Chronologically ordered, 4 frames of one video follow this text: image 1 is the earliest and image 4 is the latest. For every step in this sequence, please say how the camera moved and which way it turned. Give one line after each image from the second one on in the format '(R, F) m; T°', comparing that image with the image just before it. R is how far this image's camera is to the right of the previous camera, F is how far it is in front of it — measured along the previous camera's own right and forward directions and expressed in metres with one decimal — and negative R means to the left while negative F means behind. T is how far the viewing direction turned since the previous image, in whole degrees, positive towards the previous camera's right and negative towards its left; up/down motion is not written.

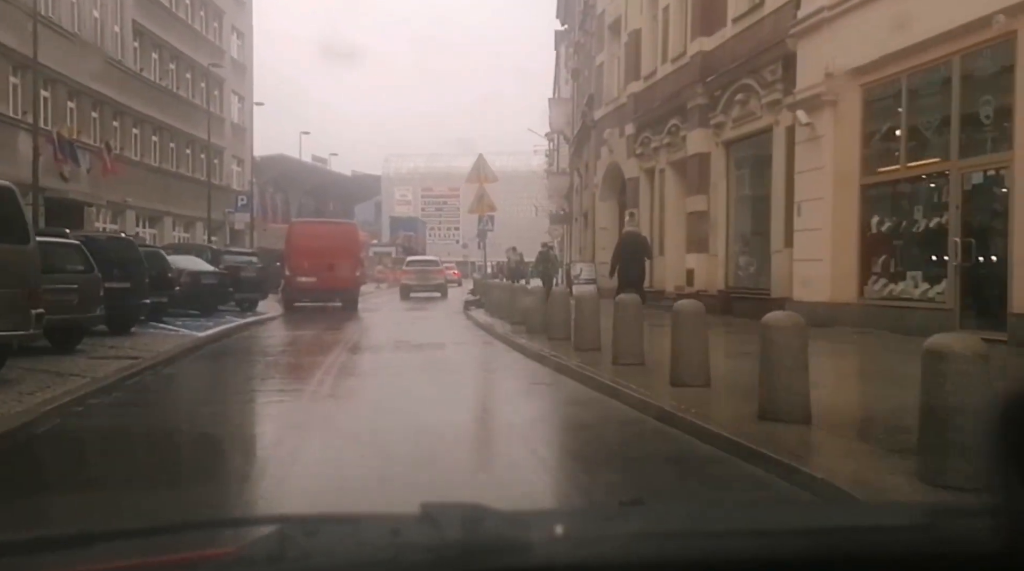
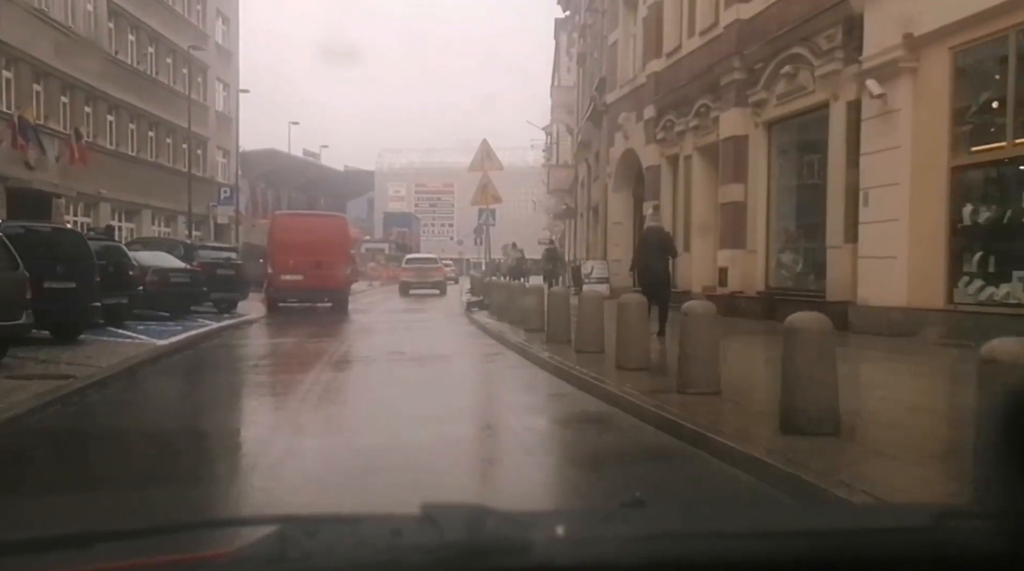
(-0.1, +1.0) m; 0°
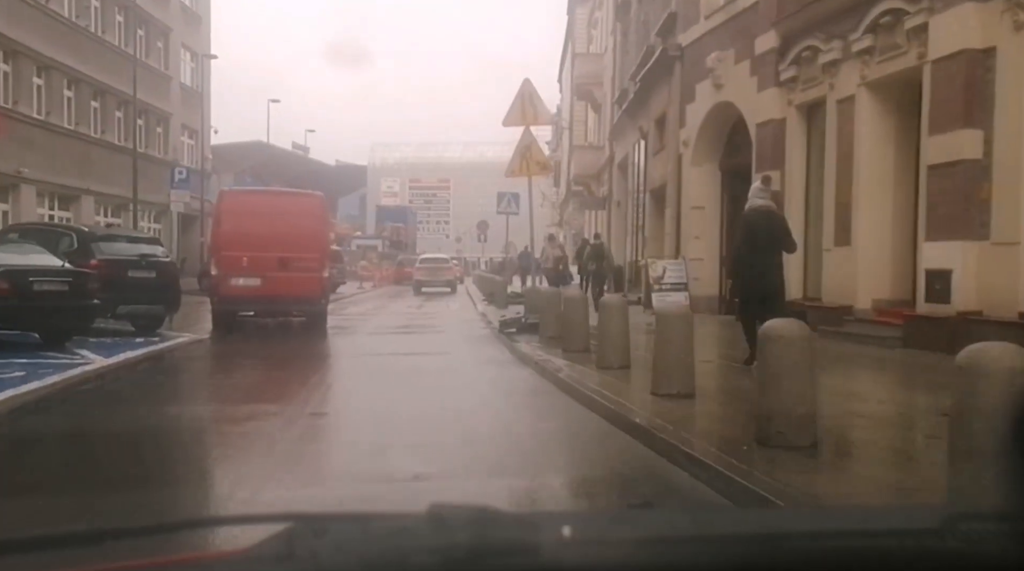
(-0.6, +4.1) m; 0°
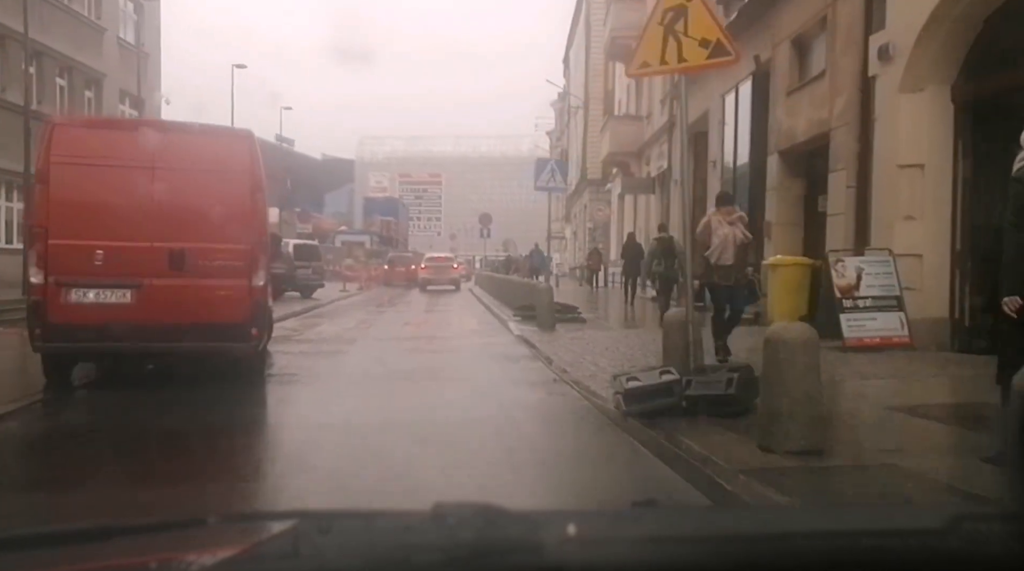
(-0.6, +4.7) m; +1°
